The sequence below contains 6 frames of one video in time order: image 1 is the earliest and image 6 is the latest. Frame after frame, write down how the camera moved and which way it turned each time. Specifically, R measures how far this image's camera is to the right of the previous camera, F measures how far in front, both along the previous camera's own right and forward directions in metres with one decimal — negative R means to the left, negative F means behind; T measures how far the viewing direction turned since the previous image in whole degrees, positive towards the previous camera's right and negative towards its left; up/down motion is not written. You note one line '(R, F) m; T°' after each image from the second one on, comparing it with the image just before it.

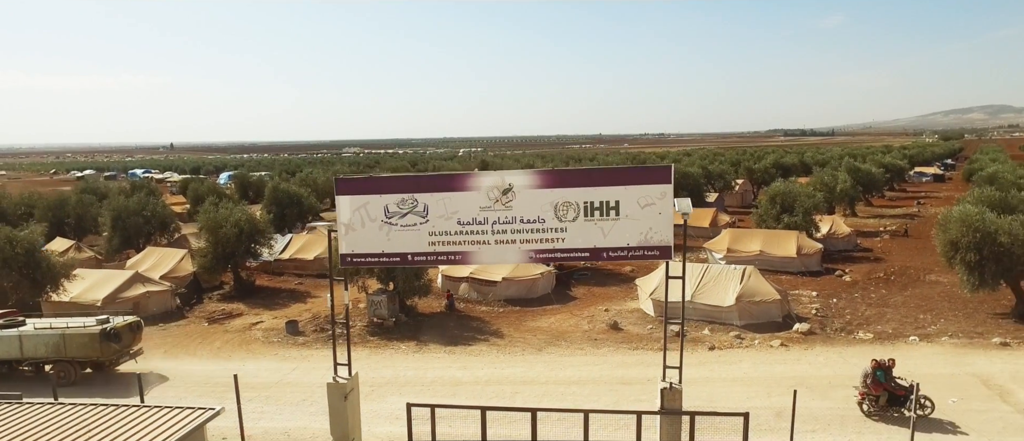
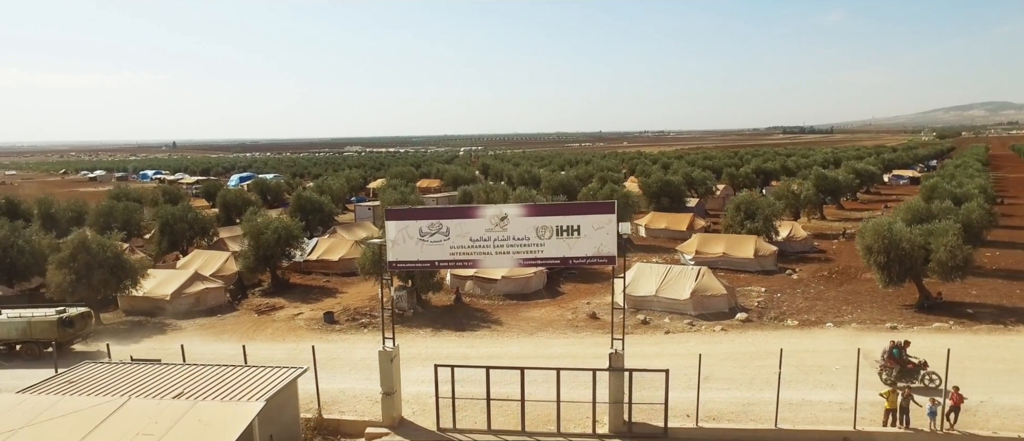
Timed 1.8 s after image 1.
(+0.1, -4.9) m; 0°
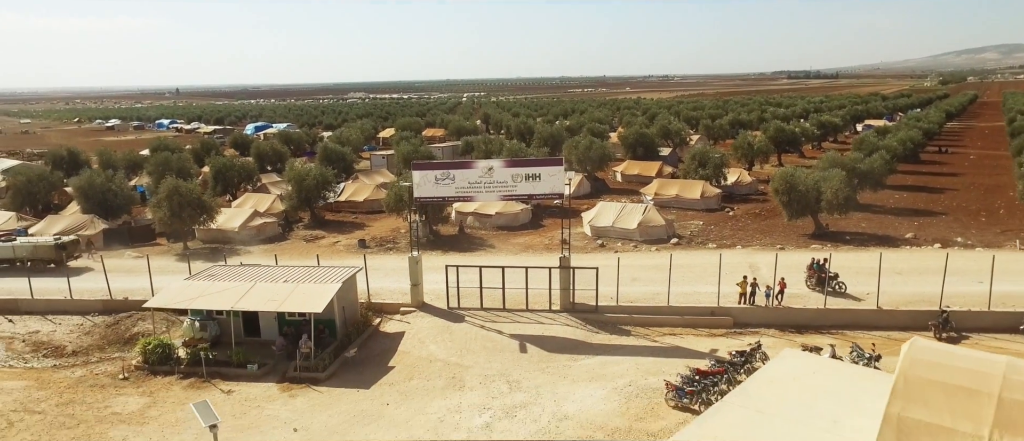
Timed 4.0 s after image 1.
(+0.7, -8.1) m; 0°
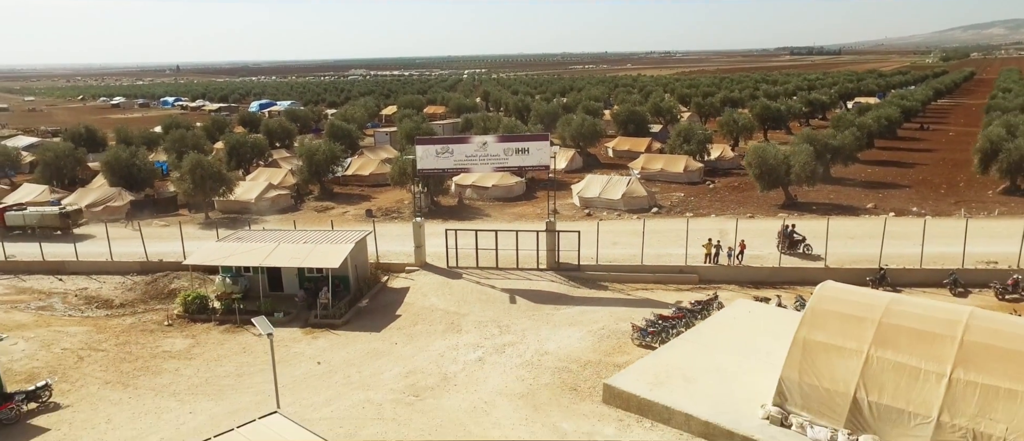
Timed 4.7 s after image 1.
(+0.4, -3.1) m; 0°
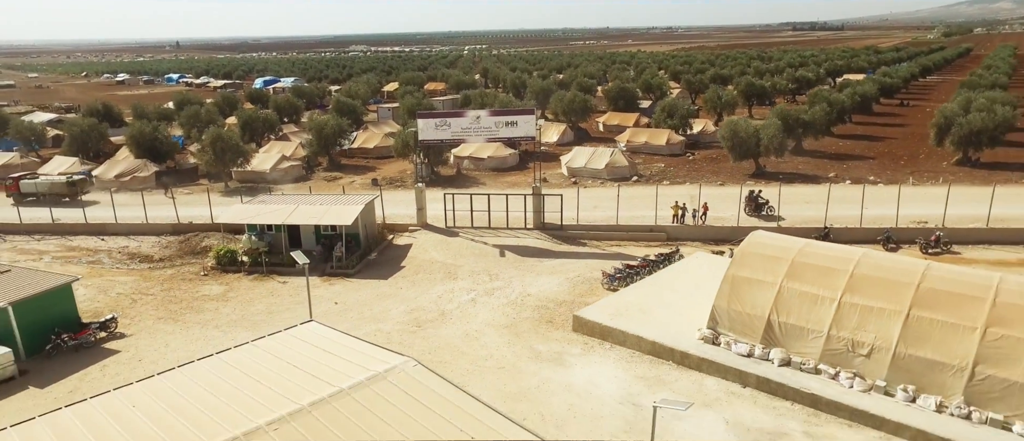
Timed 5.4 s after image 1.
(+0.5, -3.6) m; 0°
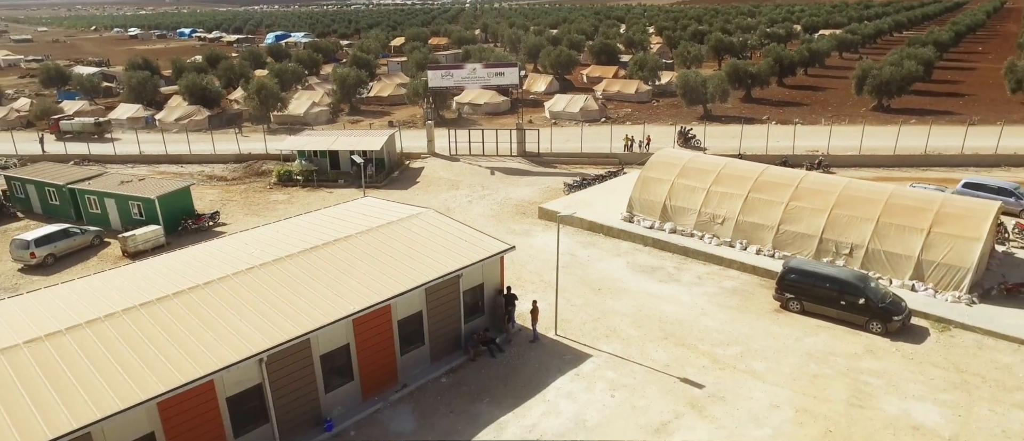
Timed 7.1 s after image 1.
(+0.8, -9.1) m; 0°
